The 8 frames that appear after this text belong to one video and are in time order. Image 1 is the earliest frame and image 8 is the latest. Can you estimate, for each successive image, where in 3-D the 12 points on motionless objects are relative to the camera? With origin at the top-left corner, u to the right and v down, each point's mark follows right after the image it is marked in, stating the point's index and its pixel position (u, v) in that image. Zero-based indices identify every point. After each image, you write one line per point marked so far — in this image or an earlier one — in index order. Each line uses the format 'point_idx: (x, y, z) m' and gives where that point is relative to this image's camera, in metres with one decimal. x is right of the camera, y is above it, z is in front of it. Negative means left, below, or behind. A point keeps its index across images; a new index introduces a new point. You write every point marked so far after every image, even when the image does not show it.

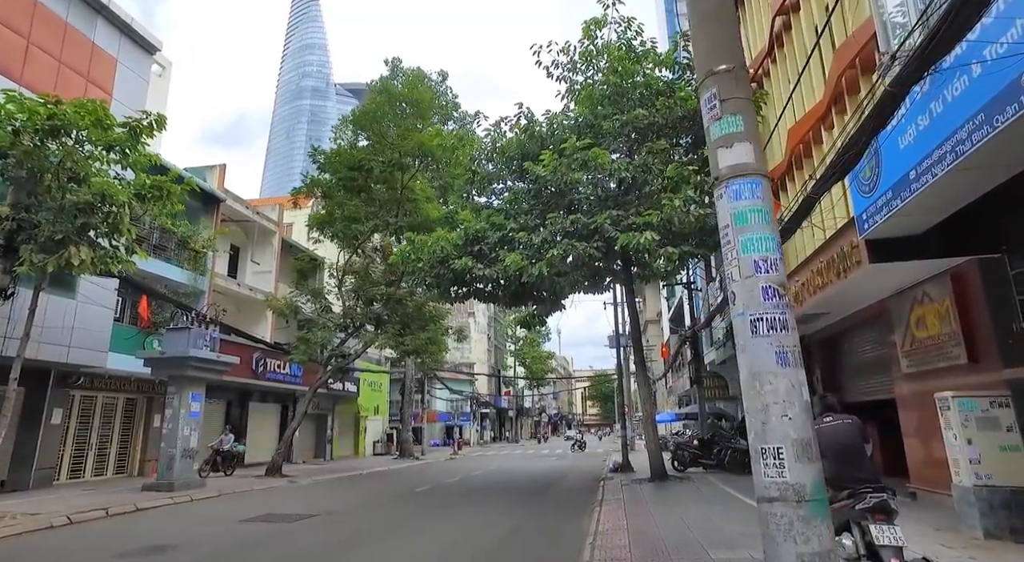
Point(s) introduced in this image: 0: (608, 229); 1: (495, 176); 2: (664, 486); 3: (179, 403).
0: (+1.8, +1.1, +11.5) m
1: (-0.4, +2.5, +14.2) m
2: (+3.2, -4.3, +12.5) m
3: (-7.6, -2.8, +13.6) m
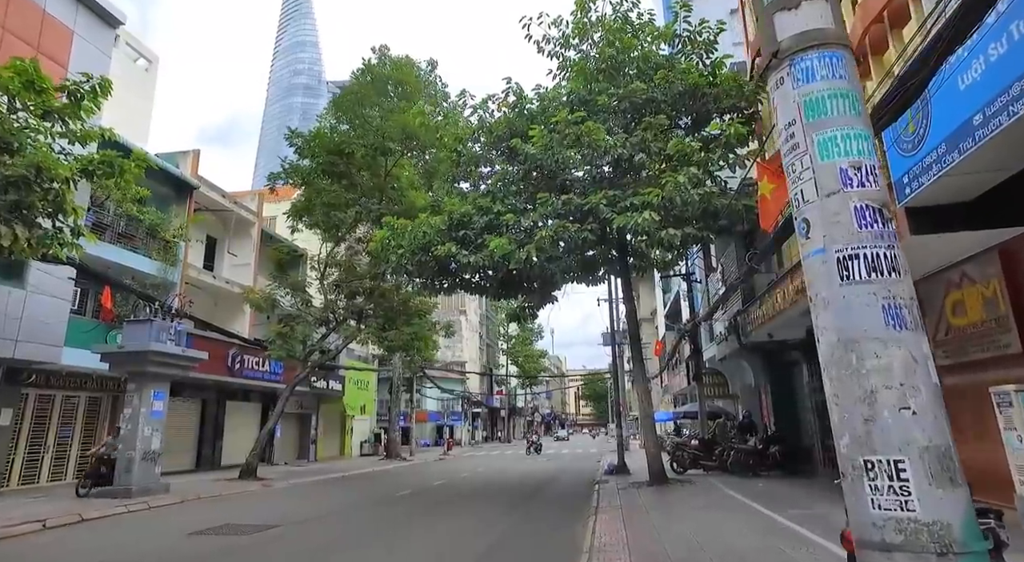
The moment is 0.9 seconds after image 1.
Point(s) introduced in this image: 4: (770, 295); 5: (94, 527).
0: (+1.6, +1.3, +10.6) m
1: (-0.6, +2.7, +13.2) m
2: (+2.9, -4.0, +11.5) m
3: (-7.8, -2.5, +12.6) m
4: (+4.7, -0.3, +11.0) m
5: (-6.7, -3.9, +9.6) m
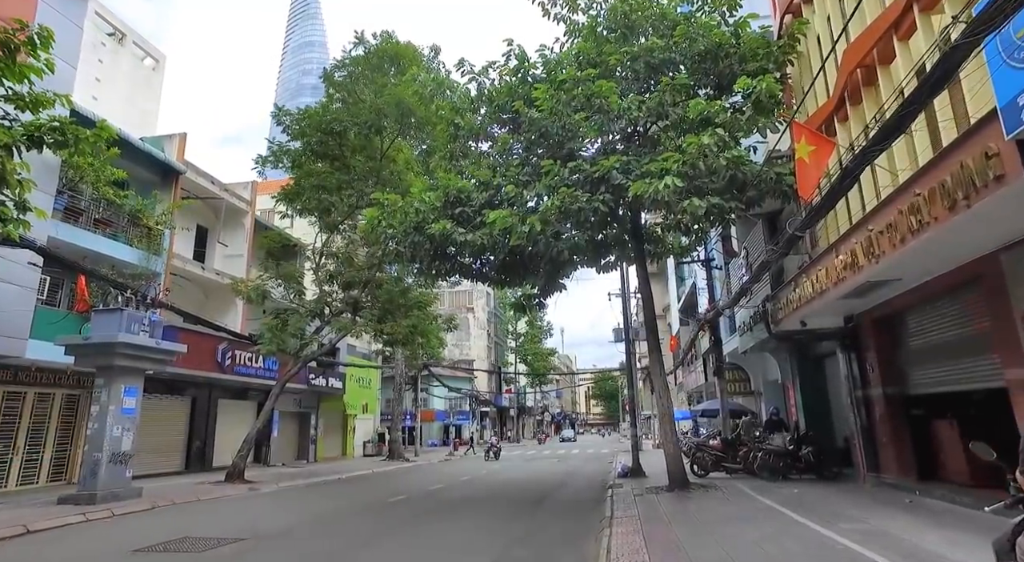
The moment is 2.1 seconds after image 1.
0: (+1.6, +1.6, +9.3) m
1: (-0.6, +3.0, +12.0) m
2: (+3.0, -3.7, +10.3) m
3: (-7.8, -2.3, +11.5) m
4: (+4.7, +0.1, +9.7) m
5: (-6.7, -3.7, +8.5) m
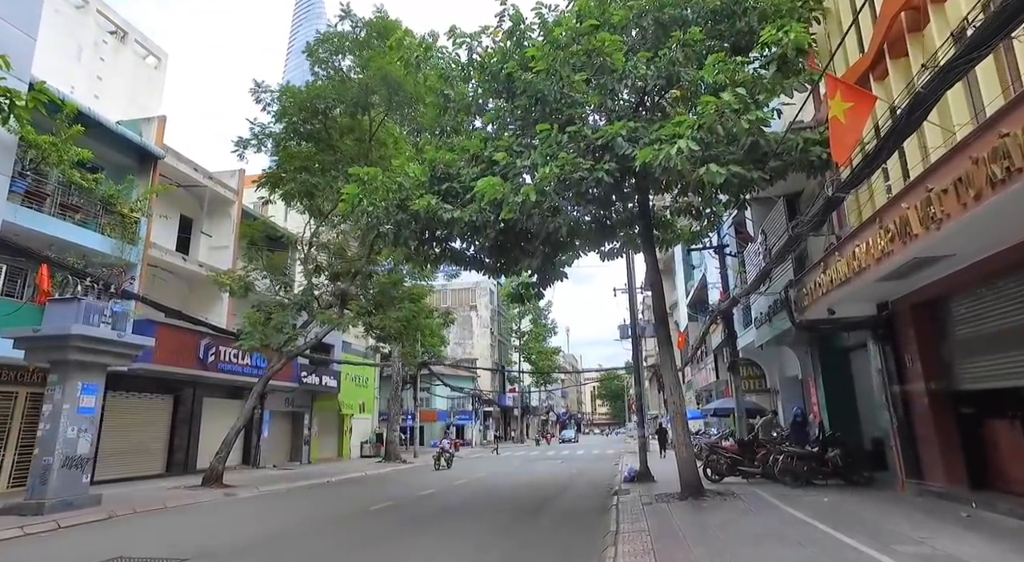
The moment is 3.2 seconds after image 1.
0: (+1.5, +1.9, +8.2) m
1: (-0.7, +3.3, +10.9) m
2: (+2.9, -3.4, +9.1) m
3: (-7.9, -2.0, +10.4) m
4: (+4.6, +0.3, +8.6) m
5: (-6.8, -3.4, +7.4) m
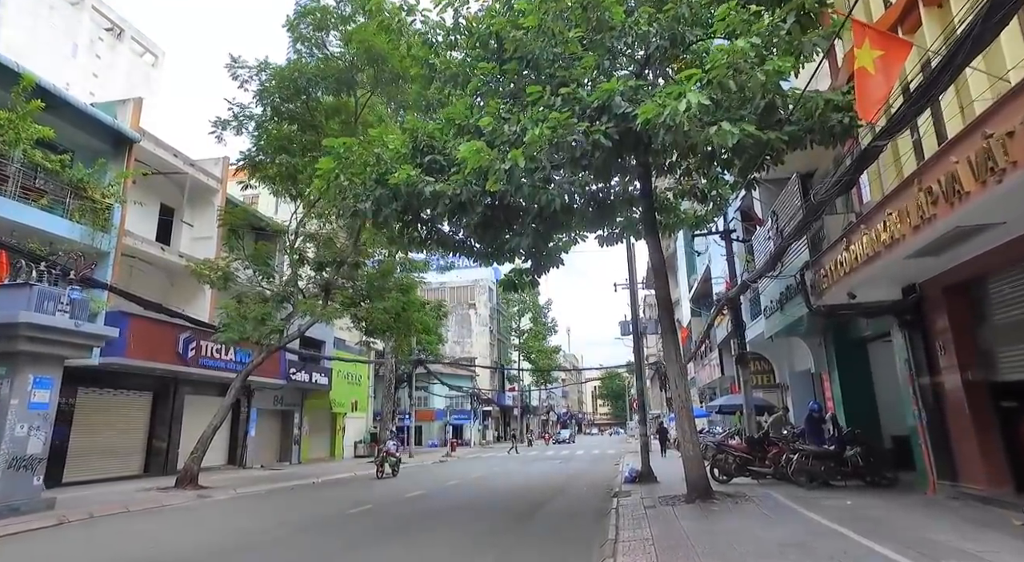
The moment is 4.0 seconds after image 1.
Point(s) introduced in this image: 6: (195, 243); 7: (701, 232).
0: (+1.3, +2.2, +7.3) m
1: (-0.9, +3.6, +10.0) m
2: (+2.7, -3.2, +8.3) m
3: (-8.0, -1.7, +9.6) m
4: (+4.5, +0.6, +7.7) m
5: (-7.0, -3.1, +6.5) m
6: (-10.1, +1.2, +19.1) m
7: (+4.5, +1.2, +14.2) m
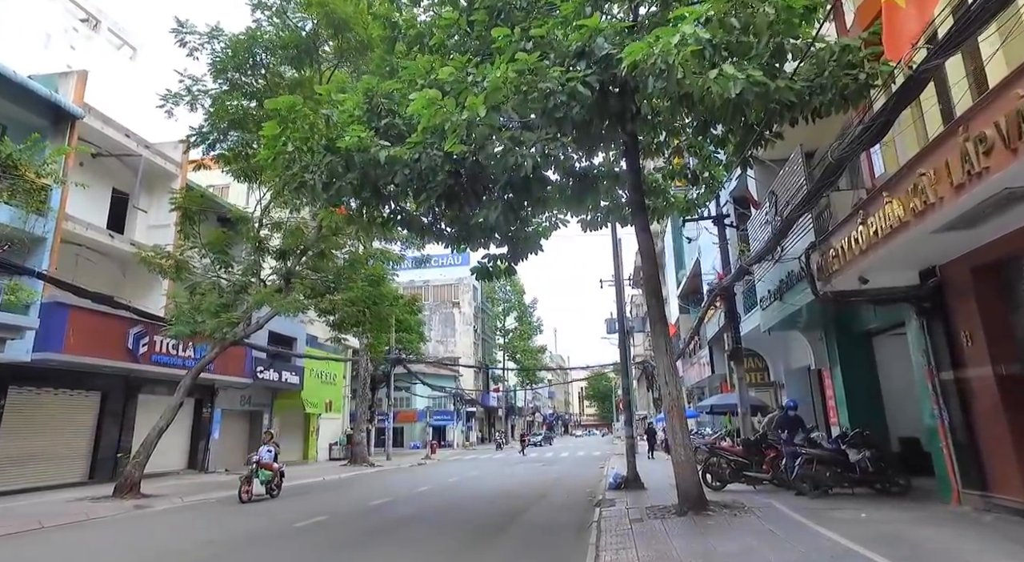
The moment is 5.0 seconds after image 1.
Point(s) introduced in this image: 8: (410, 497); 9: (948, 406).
0: (+1.0, +2.4, +6.2) m
1: (-1.3, +3.8, +8.9) m
2: (+2.3, -2.9, +7.2) m
3: (-8.4, -1.5, +8.3) m
4: (+4.1, +0.9, +6.7) m
5: (-7.3, -2.9, +5.3) m
6: (-10.7, +1.5, +17.7) m
7: (+4.0, +1.4, +13.2) m
8: (-2.3, -4.8, +13.4) m
9: (+5.5, -1.6, +7.6) m
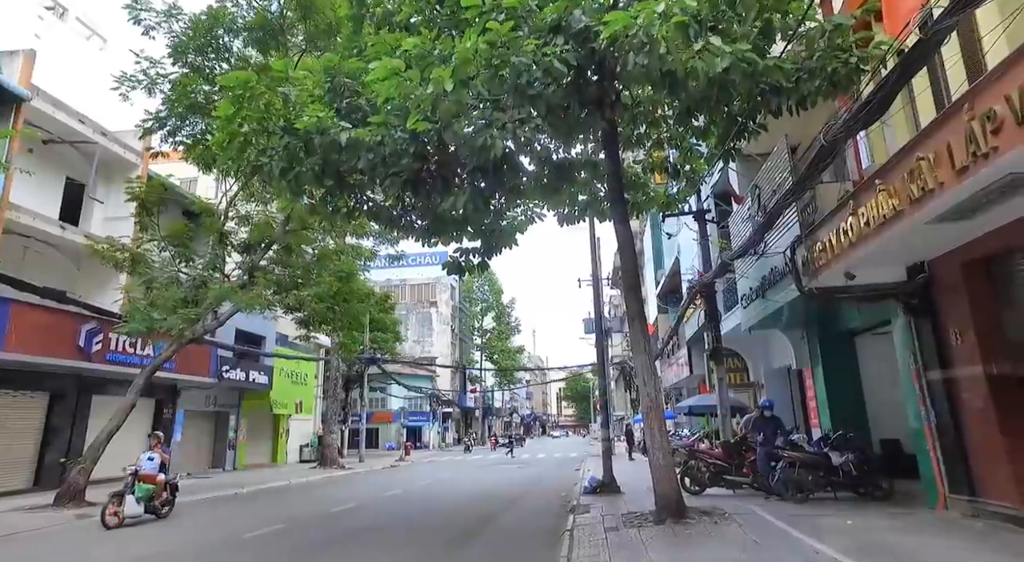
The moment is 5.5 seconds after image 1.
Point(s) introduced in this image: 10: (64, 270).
0: (+0.7, +2.5, +5.8) m
1: (-1.6, +3.9, +8.3) m
2: (+1.9, -2.8, +6.8) m
3: (-8.8, -1.3, +7.5) m
4: (+3.7, +0.9, +6.3) m
5: (-7.6, -2.7, +4.5) m
6: (-11.4, +1.6, +16.9) m
7: (+3.4, +1.4, +12.8) m
8: (-2.9, -4.7, +12.8) m
9: (+5.2, -1.5, +7.3) m
10: (-12.0, +0.3, +16.0) m
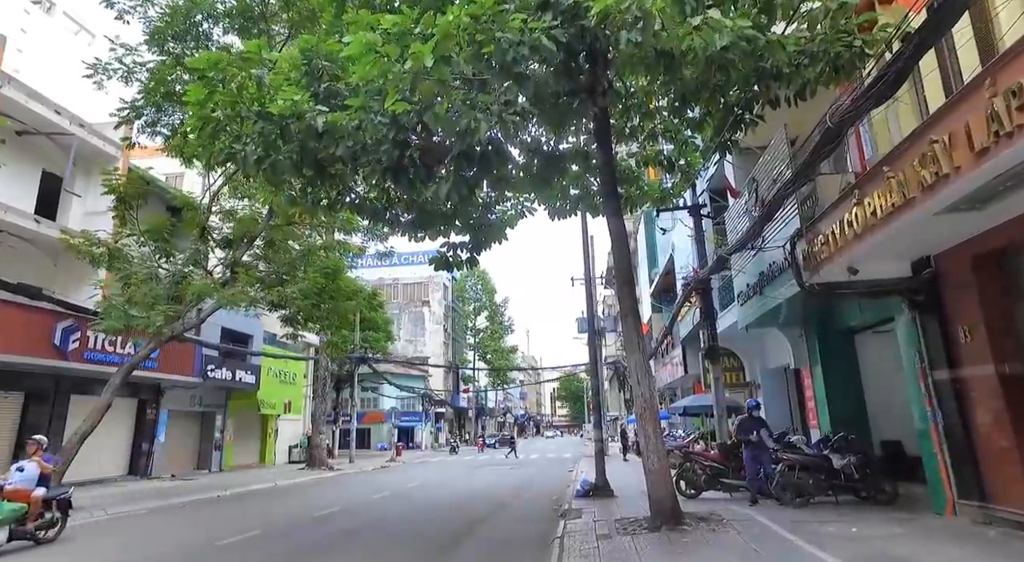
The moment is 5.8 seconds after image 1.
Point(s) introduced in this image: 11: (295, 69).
0: (+0.5, +2.6, +5.4) m
1: (-1.8, +4.0, +7.9) m
2: (+1.8, -2.8, +6.4) m
3: (-9.0, -1.2, +7.0) m
4: (+3.6, +1.0, +6.0) m
5: (-7.8, -2.6, +4.1) m
6: (-11.7, +1.7, +16.4) m
7: (+3.2, +1.5, +12.5) m
8: (-3.1, -4.6, +12.4) m
9: (+5.0, -1.5, +7.0) m
10: (-12.2, +0.4, +15.6) m
11: (-2.6, +2.5, +7.2) m
